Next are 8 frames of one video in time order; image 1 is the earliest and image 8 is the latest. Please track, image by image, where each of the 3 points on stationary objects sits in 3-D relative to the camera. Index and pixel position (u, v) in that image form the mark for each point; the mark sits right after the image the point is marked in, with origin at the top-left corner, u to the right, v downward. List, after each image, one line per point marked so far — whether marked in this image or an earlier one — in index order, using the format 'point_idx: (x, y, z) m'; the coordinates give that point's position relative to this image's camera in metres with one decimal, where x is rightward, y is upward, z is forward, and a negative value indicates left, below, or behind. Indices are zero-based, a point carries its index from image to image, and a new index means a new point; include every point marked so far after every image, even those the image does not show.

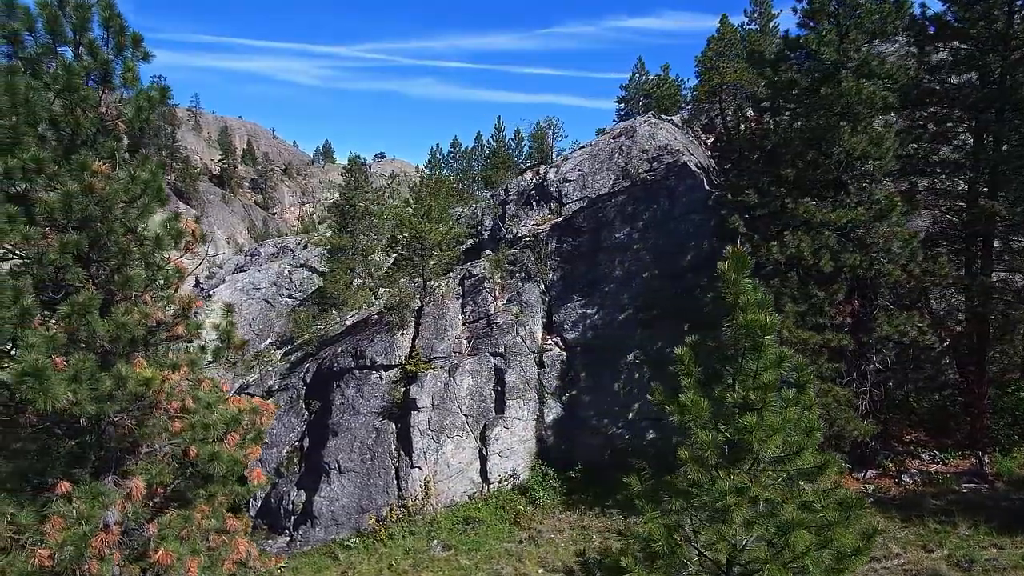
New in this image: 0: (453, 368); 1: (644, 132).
0: (-1.8, -2.4, +16.0) m
1: (+4.4, +5.2, +18.1) m
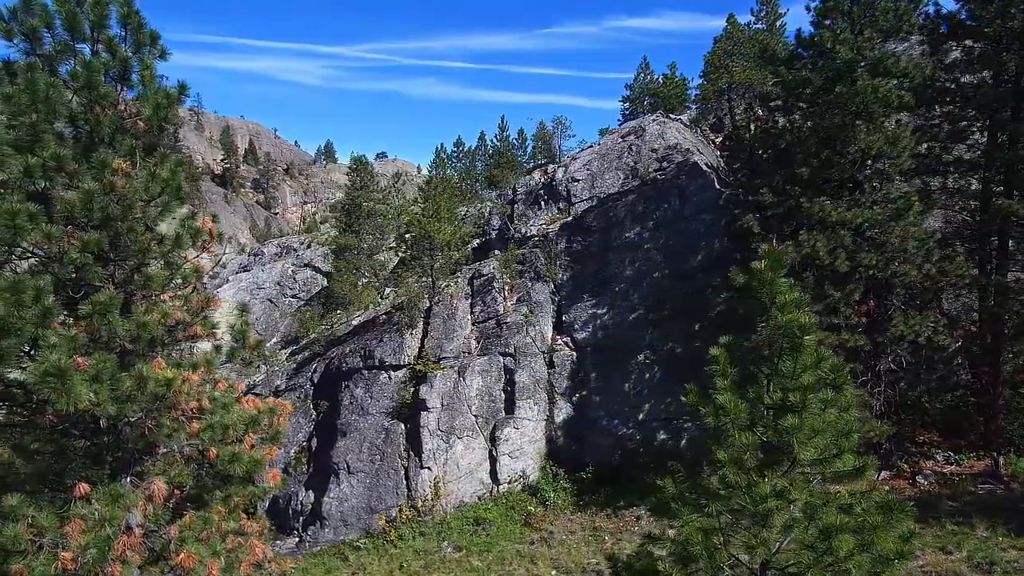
0: (-1.5, -2.4, +16.0) m
1: (+4.7, +5.2, +18.0) m
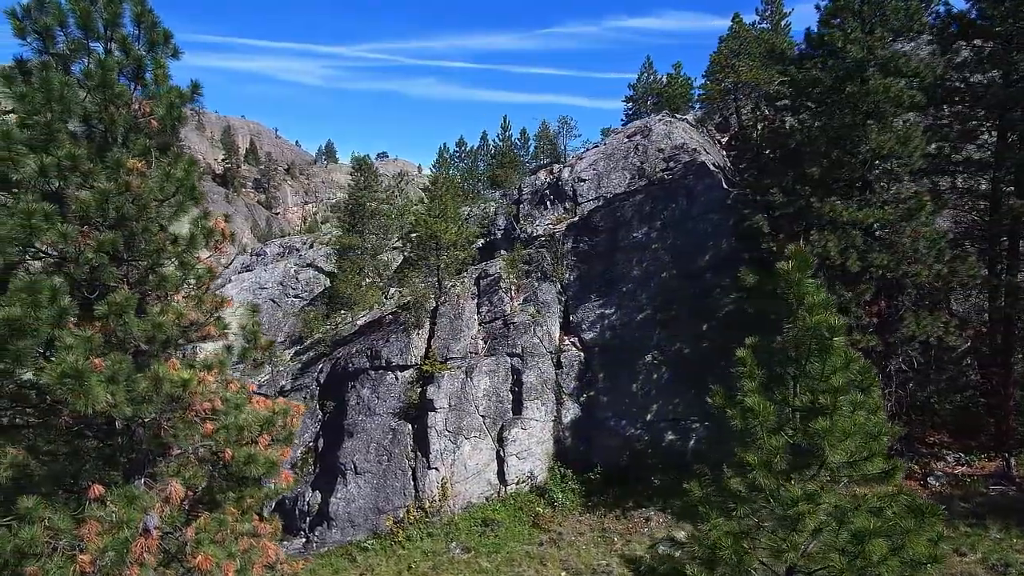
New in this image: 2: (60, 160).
0: (-1.3, -2.4, +15.9) m
1: (+4.9, +5.2, +18.0) m
2: (-5.1, +1.4, +6.1) m
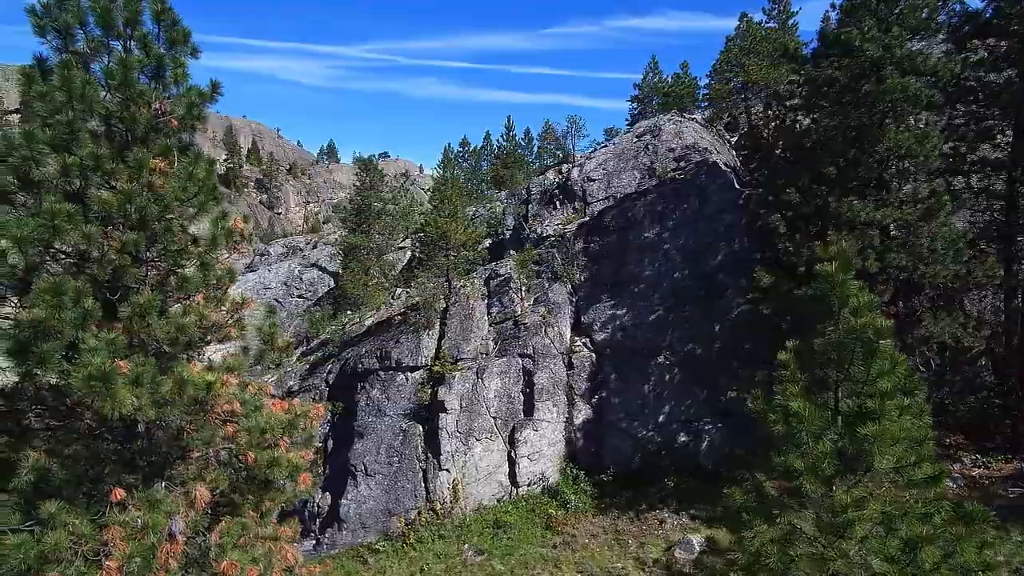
0: (-0.9, -2.4, +15.8) m
1: (+5.2, +5.2, +17.9) m
2: (-4.7, +1.4, +6.0) m
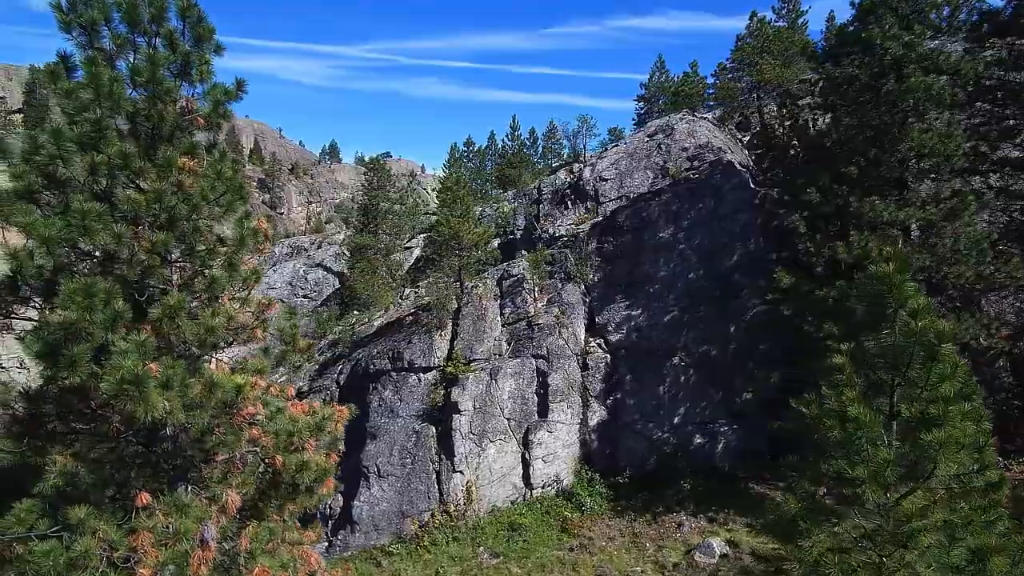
0: (-0.5, -2.4, +15.7) m
1: (+5.7, +5.2, +17.8) m
2: (-4.4, +1.4, +5.9) m
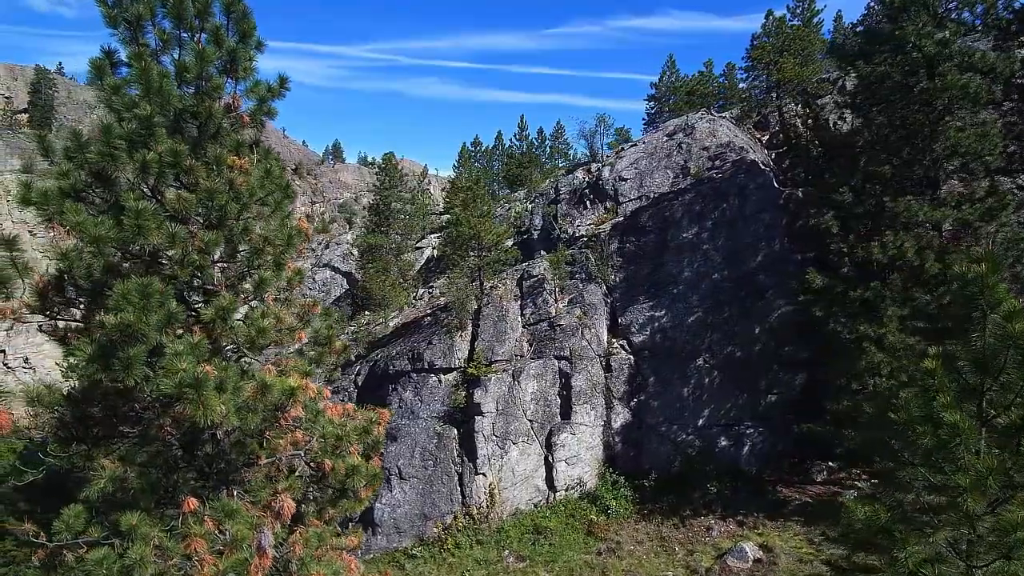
0: (+0.1, -2.4, +15.6) m
1: (+6.3, +5.2, +17.6) m
2: (-3.7, +1.4, +5.8) m
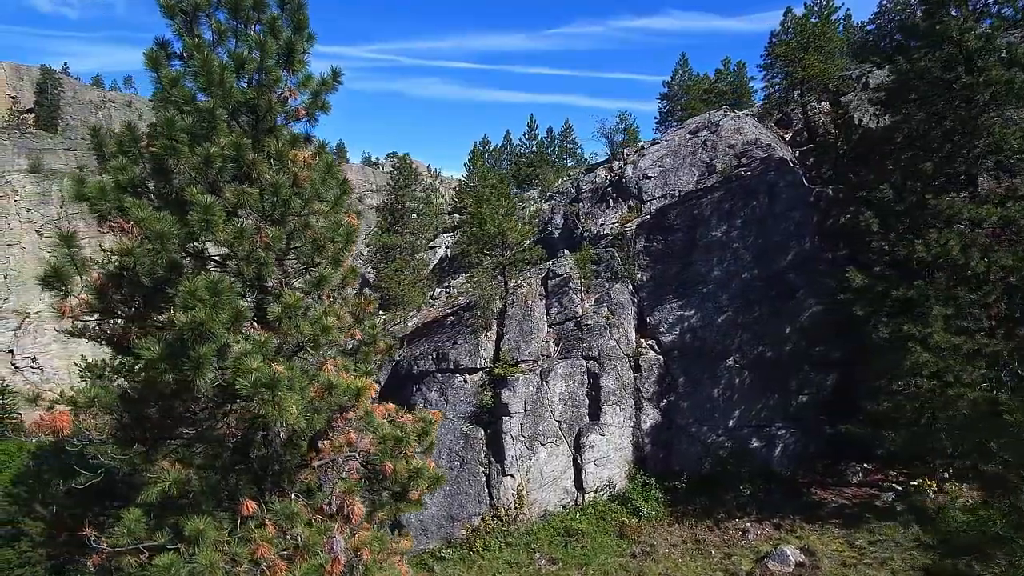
0: (+0.9, -2.4, +15.4) m
1: (+7.1, +5.2, +17.4) m
2: (-3.0, +1.4, +5.6) m
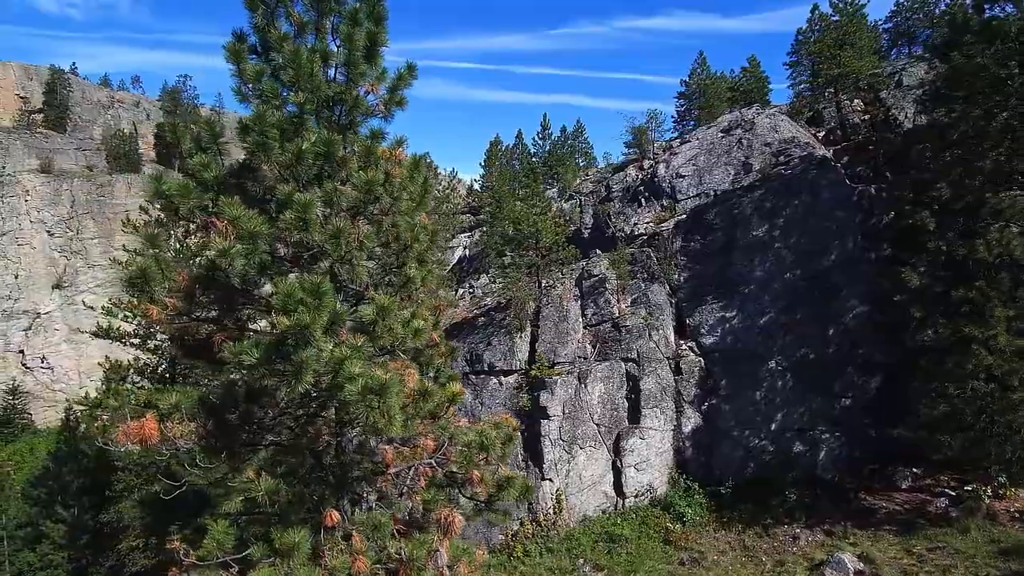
0: (+2.0, -2.4, +15.1) m
1: (+8.2, +5.2, +17.1) m
2: (-2.0, +1.4, +5.4) m
